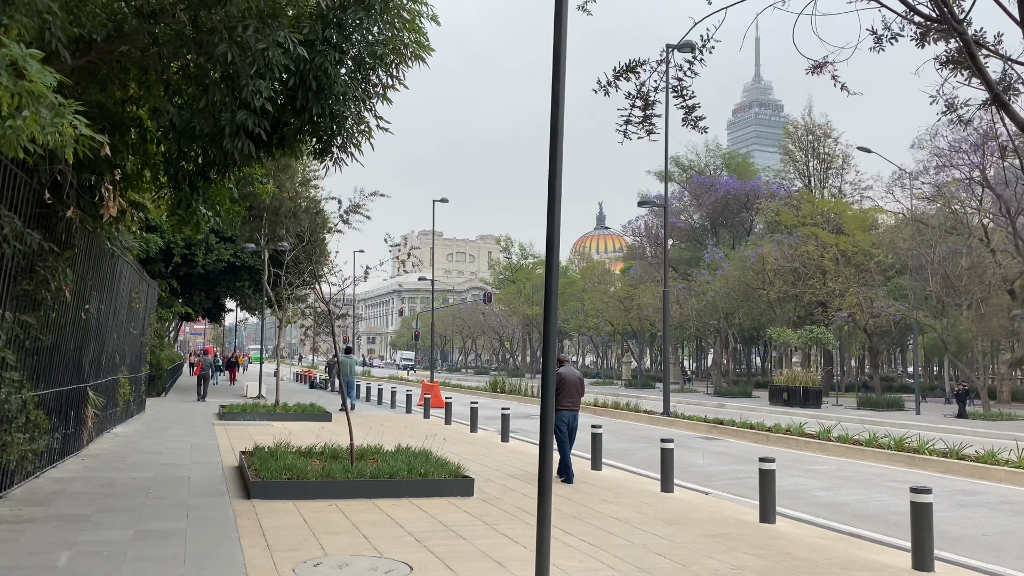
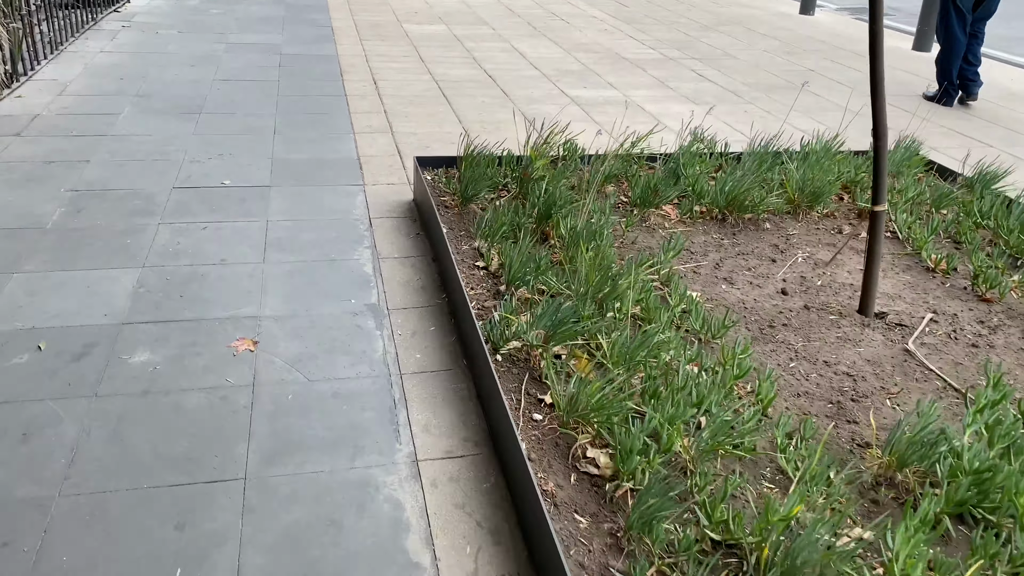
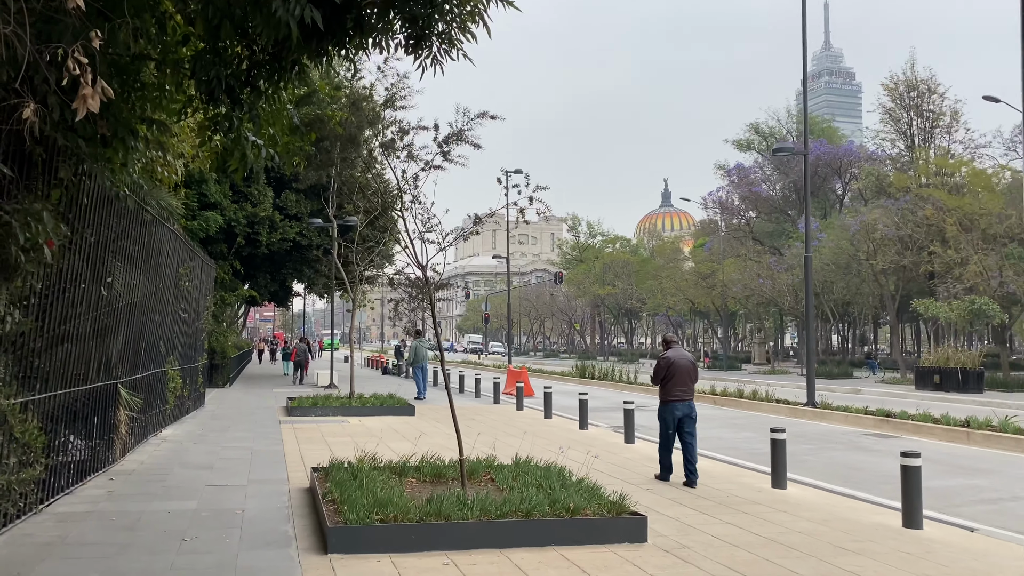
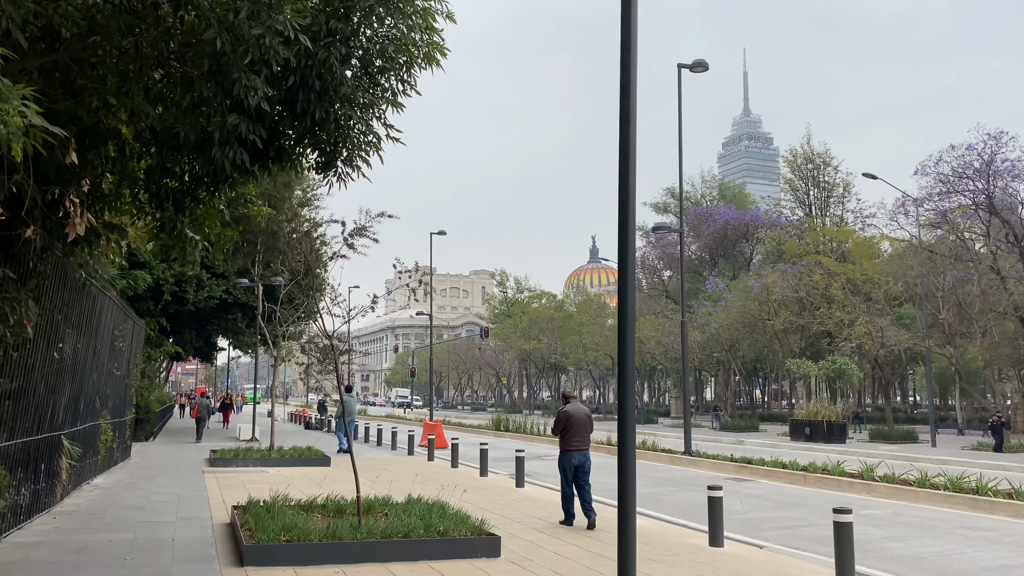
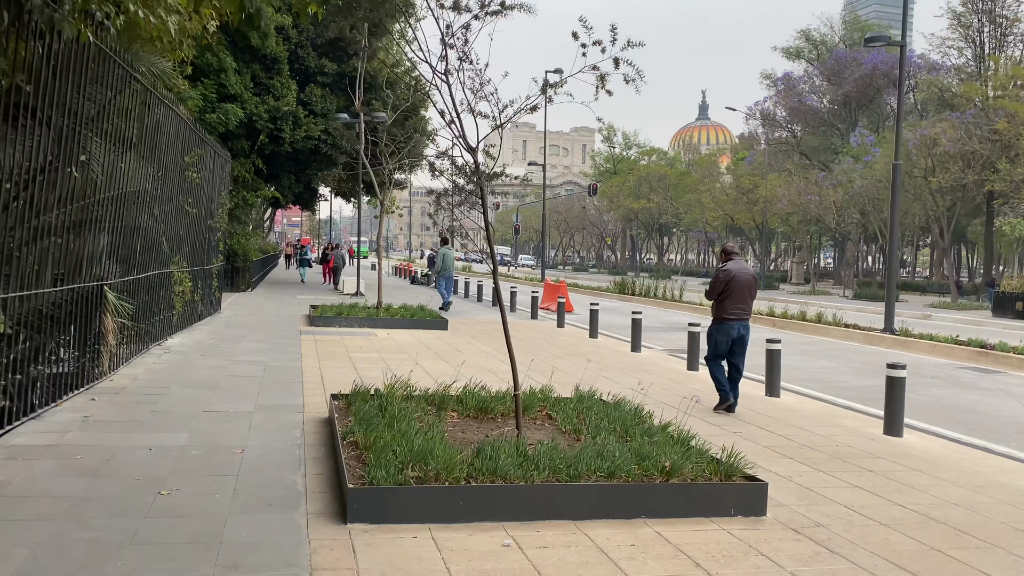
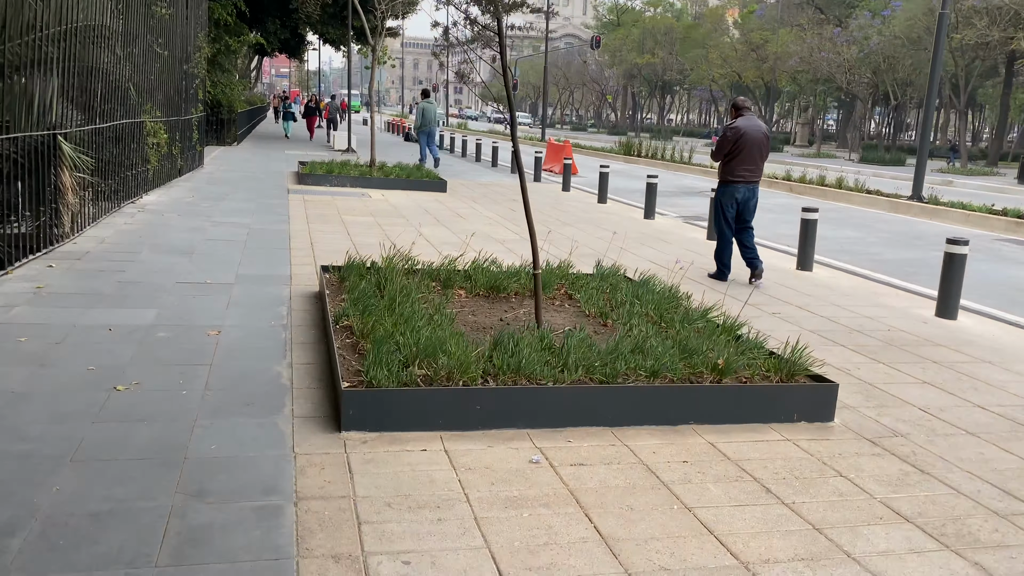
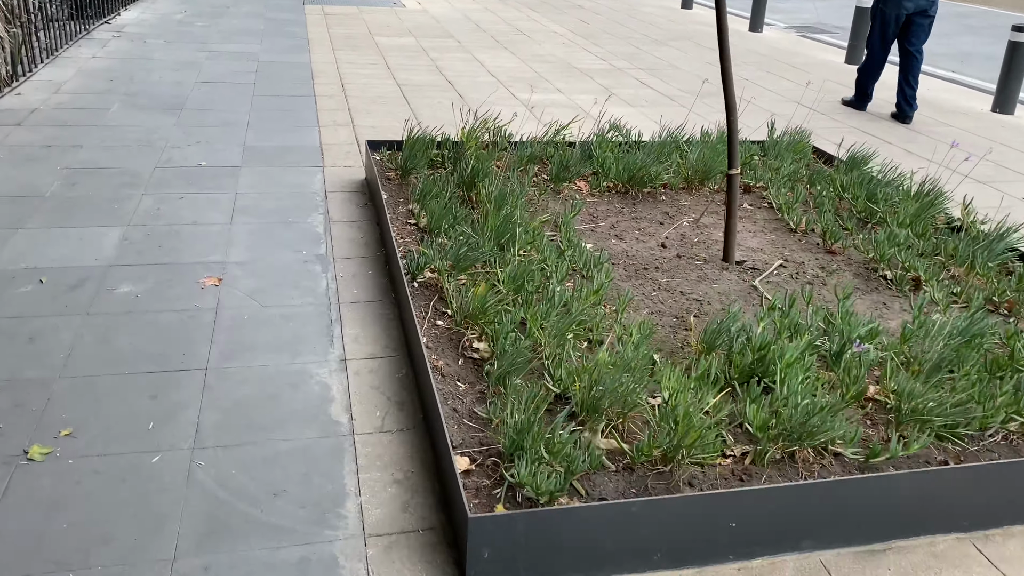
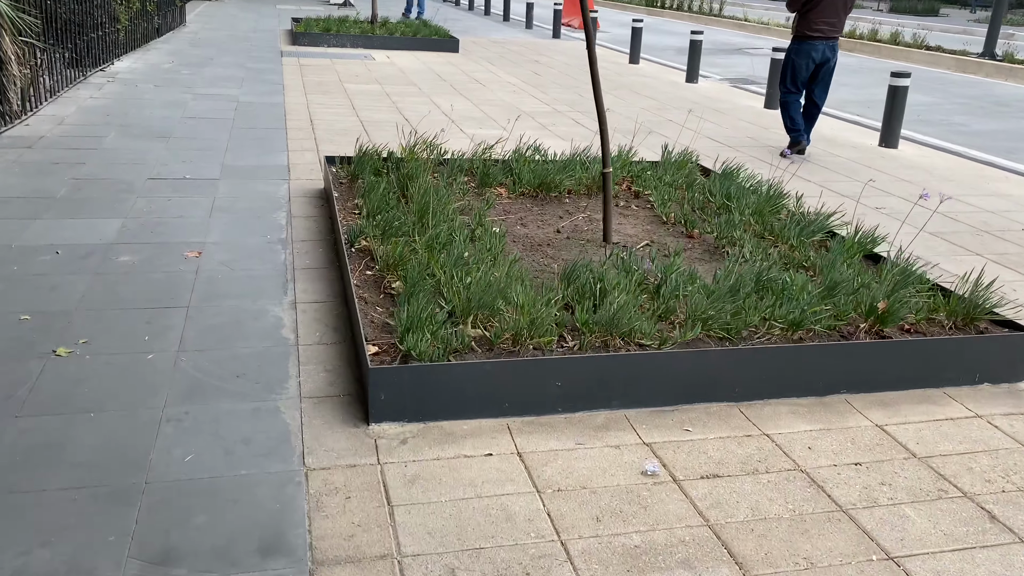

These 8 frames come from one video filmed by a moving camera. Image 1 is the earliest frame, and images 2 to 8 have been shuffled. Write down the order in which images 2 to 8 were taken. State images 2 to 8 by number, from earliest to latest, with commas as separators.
4, 3, 5, 6, 8, 7, 2
